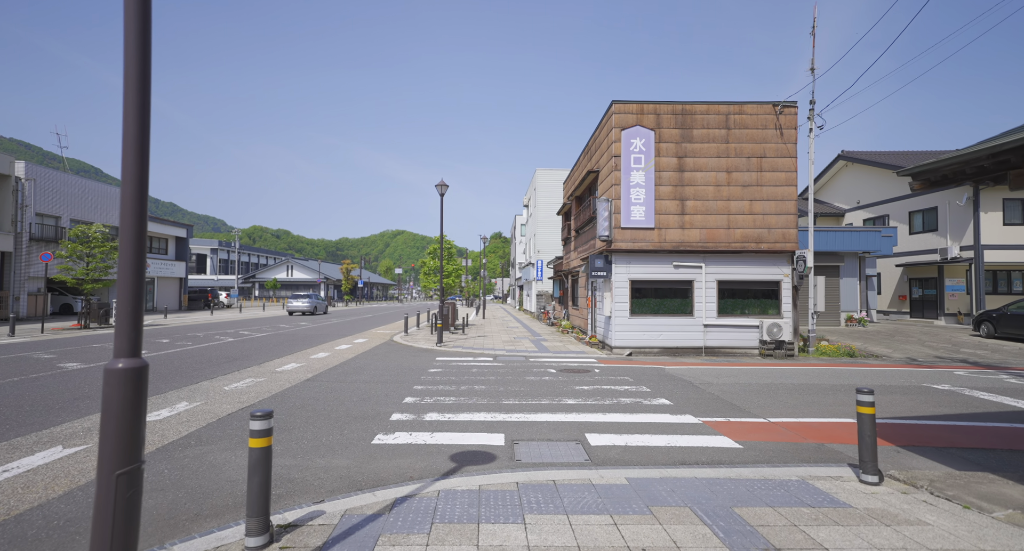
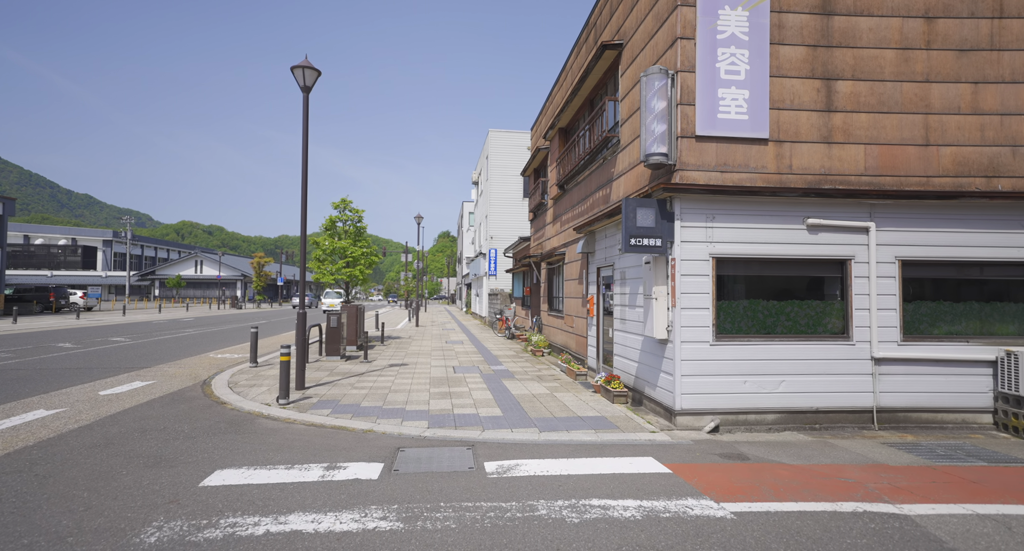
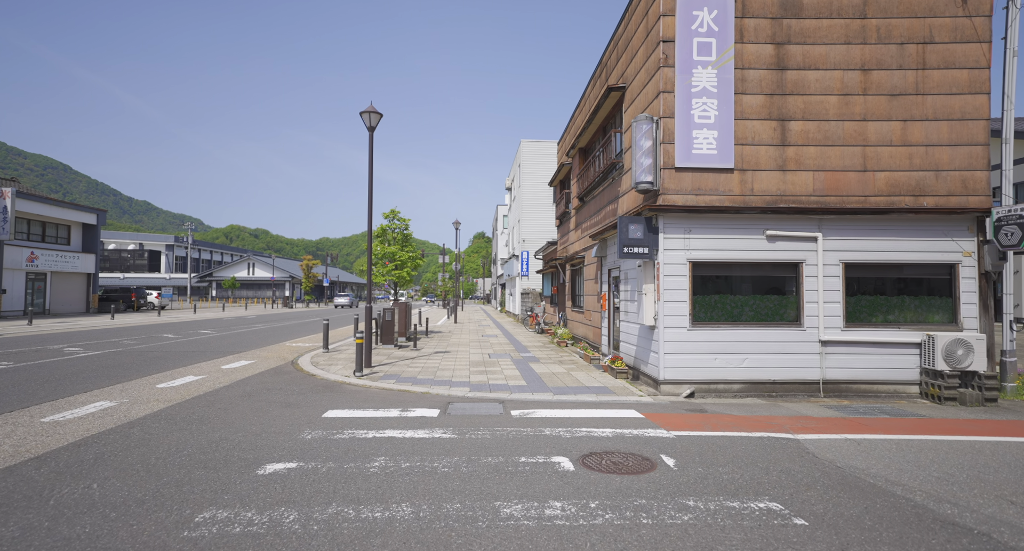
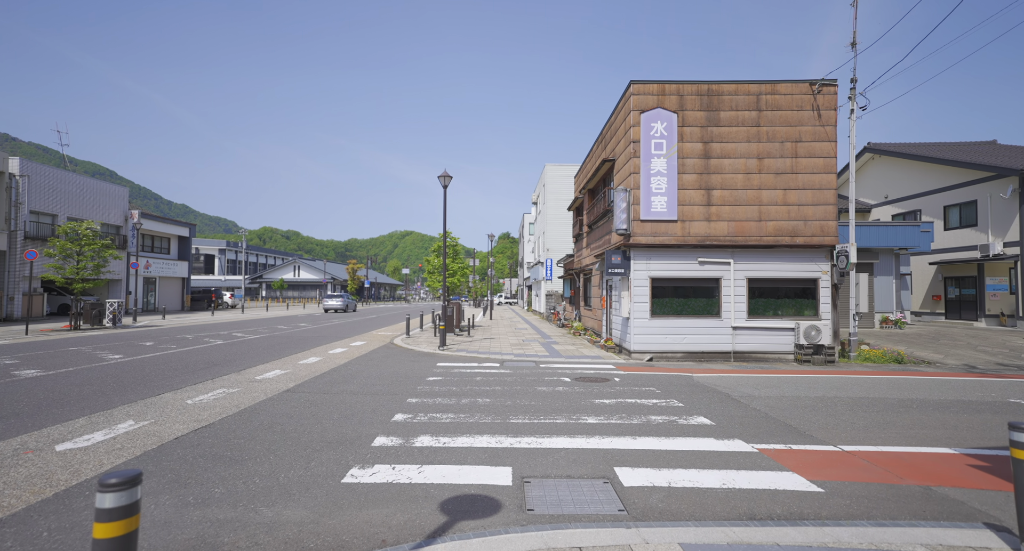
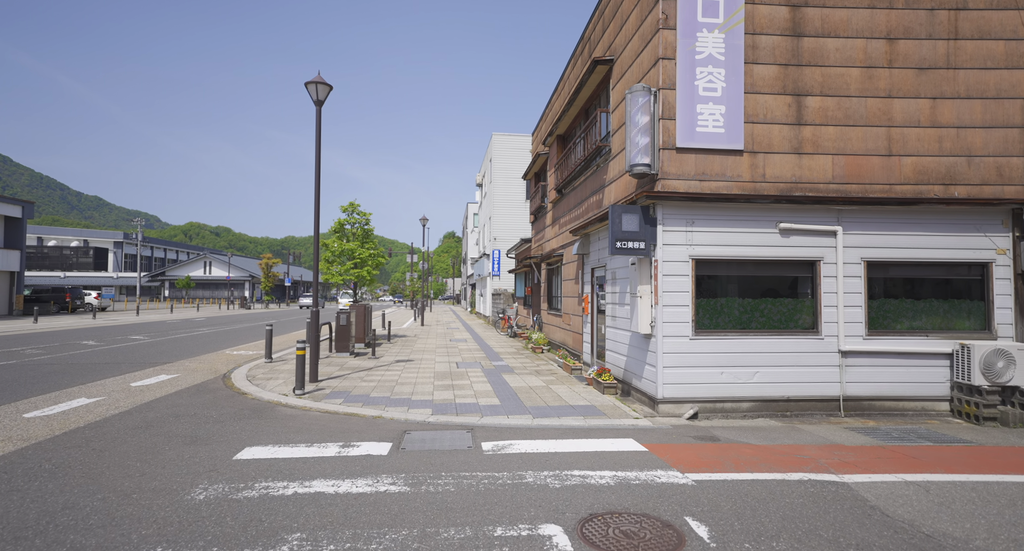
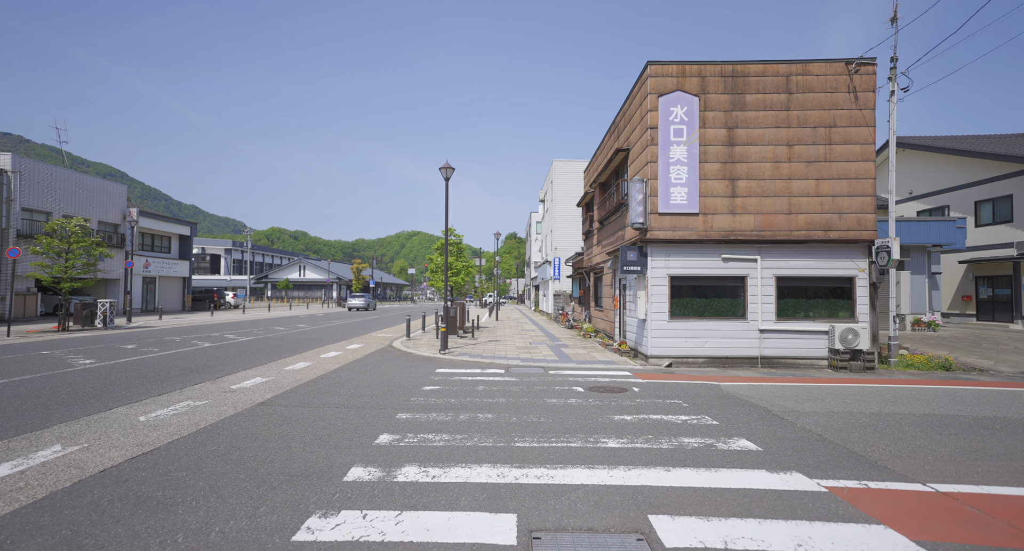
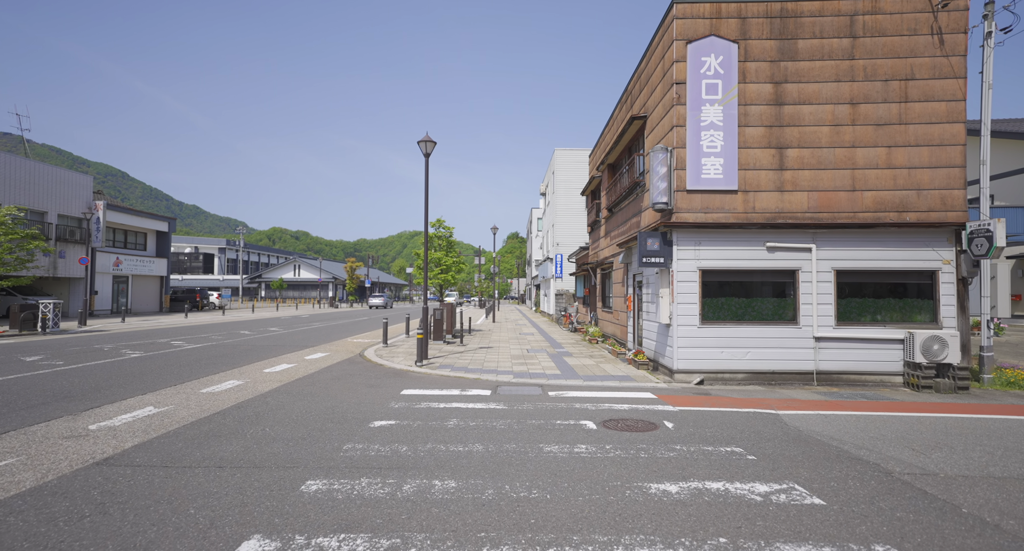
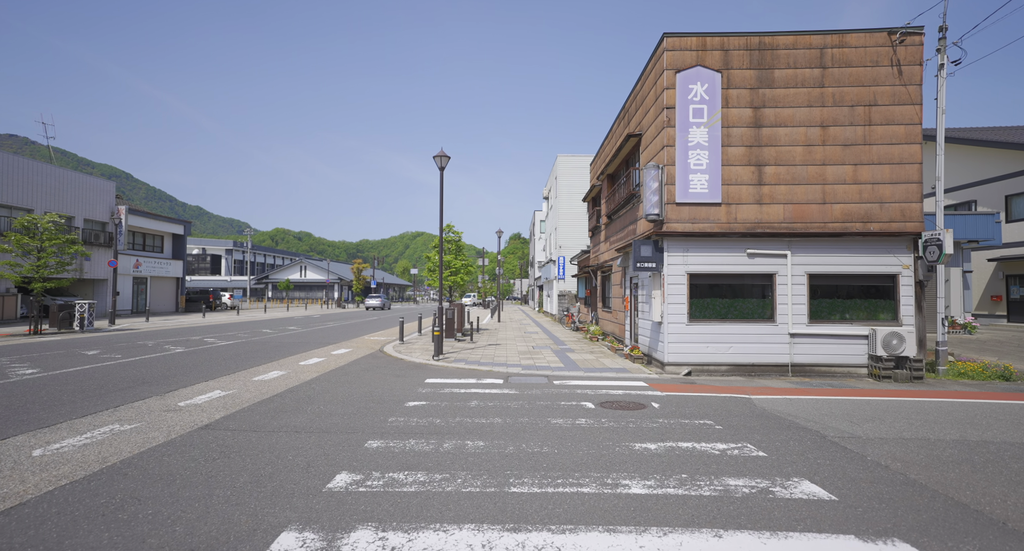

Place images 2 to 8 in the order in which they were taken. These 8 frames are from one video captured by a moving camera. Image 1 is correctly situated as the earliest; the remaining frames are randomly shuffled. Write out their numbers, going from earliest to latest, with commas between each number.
4, 6, 8, 7, 3, 5, 2
